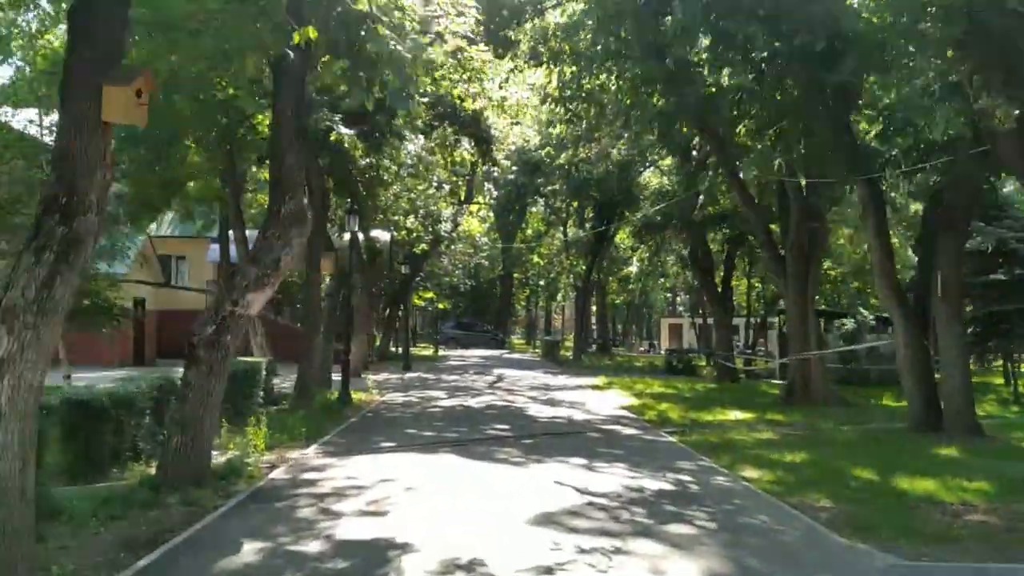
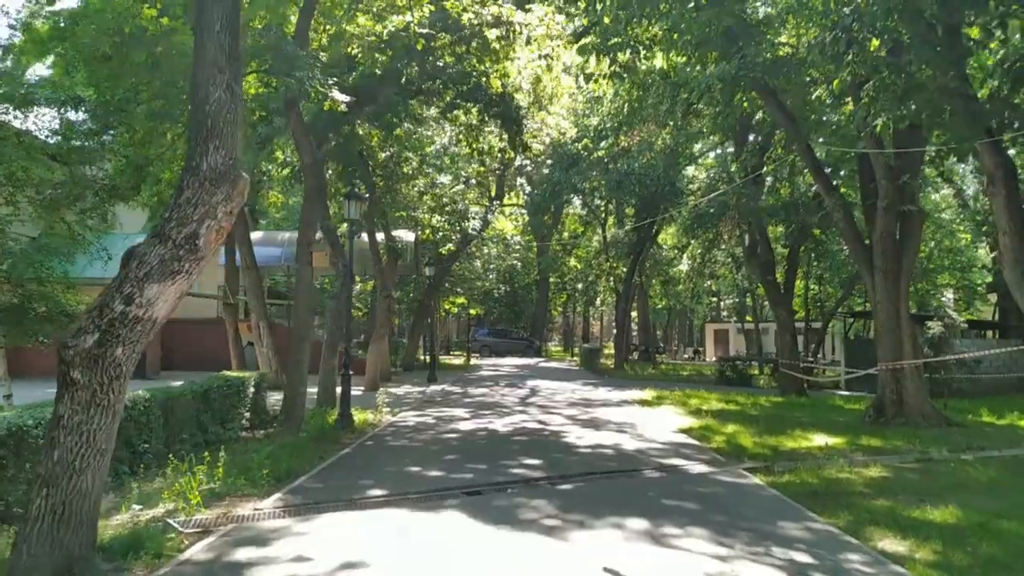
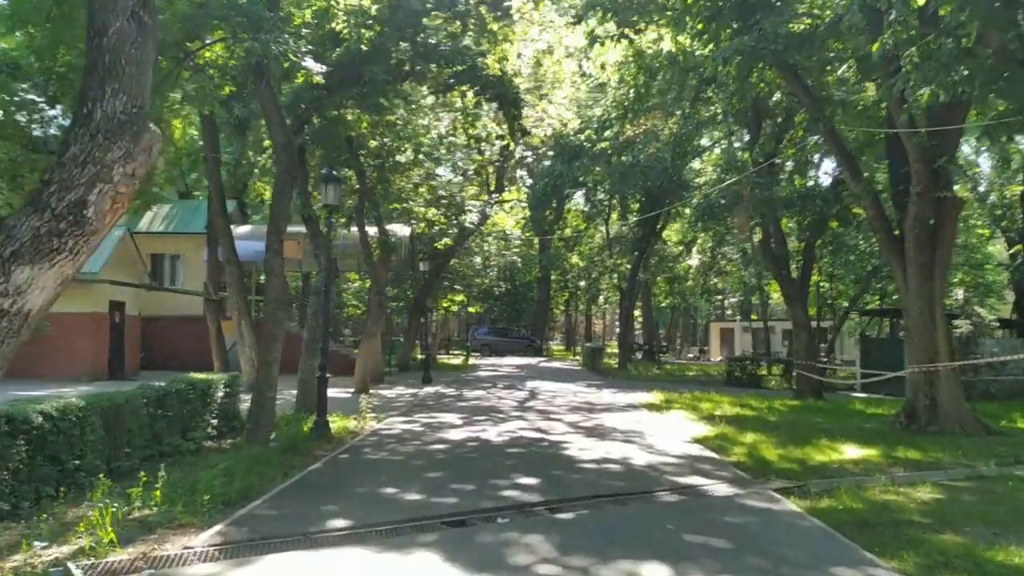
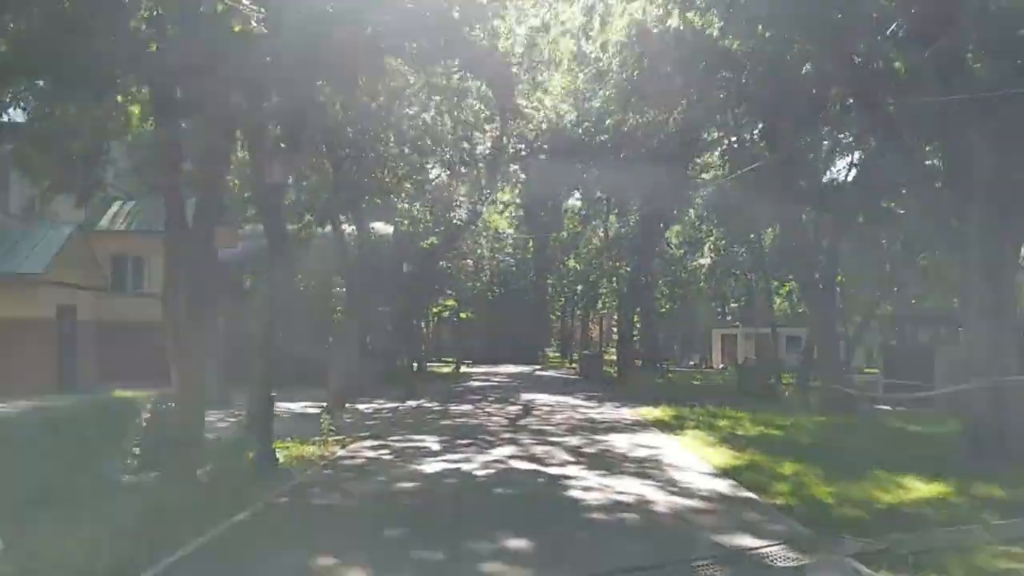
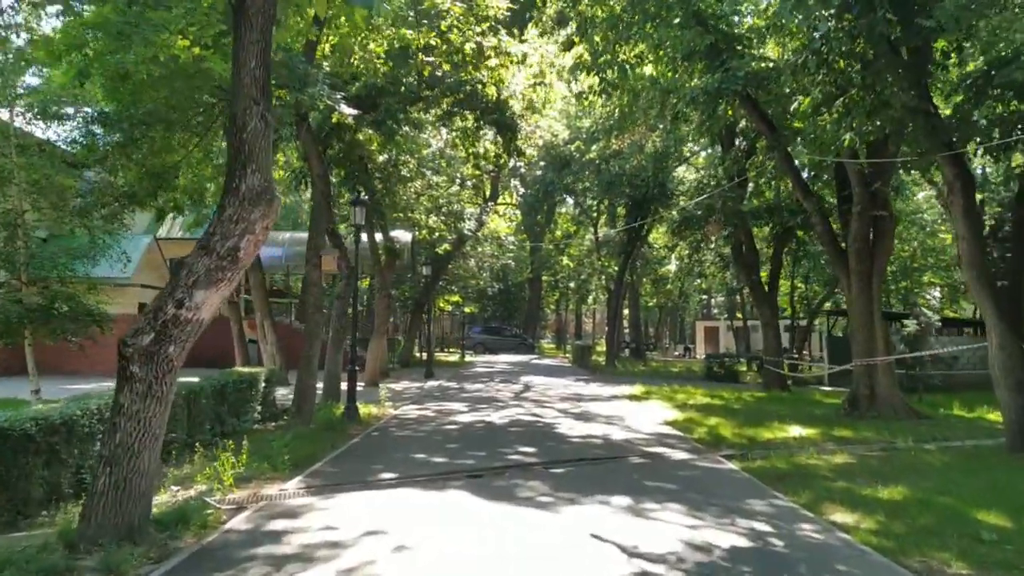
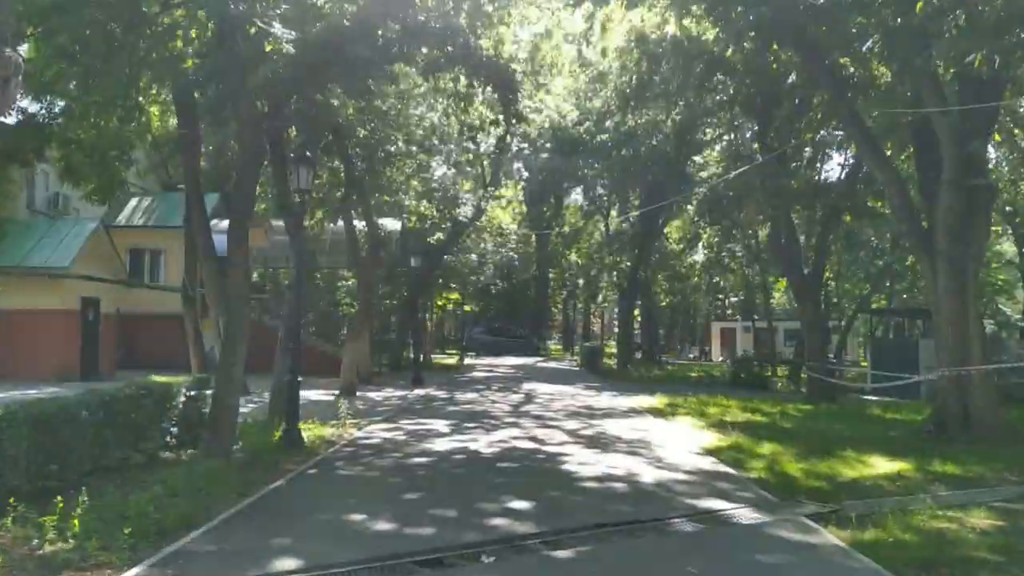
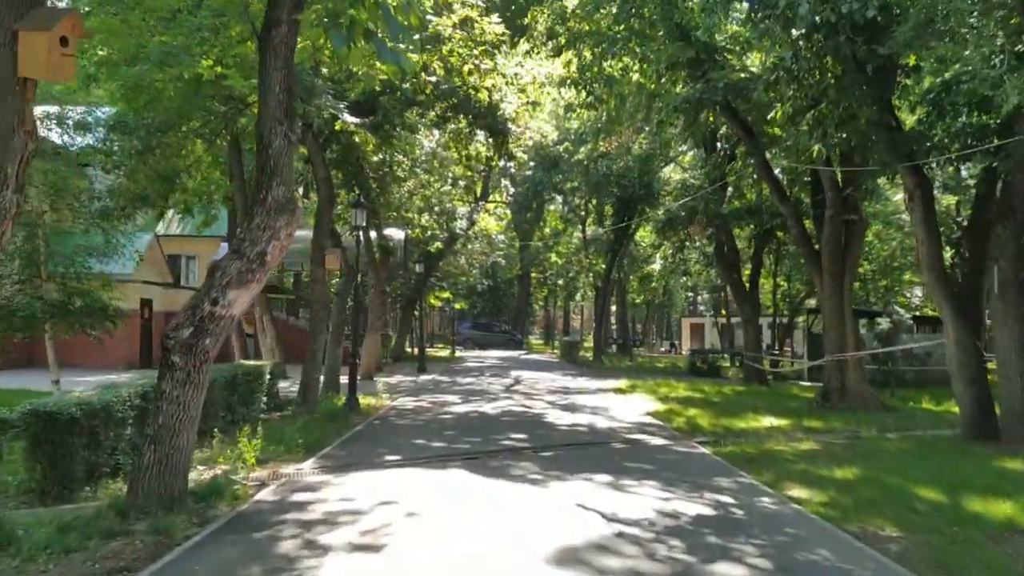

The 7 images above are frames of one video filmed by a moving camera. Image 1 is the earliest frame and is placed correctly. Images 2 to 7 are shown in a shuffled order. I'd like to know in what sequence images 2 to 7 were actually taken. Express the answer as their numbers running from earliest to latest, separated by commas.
7, 5, 2, 3, 6, 4
